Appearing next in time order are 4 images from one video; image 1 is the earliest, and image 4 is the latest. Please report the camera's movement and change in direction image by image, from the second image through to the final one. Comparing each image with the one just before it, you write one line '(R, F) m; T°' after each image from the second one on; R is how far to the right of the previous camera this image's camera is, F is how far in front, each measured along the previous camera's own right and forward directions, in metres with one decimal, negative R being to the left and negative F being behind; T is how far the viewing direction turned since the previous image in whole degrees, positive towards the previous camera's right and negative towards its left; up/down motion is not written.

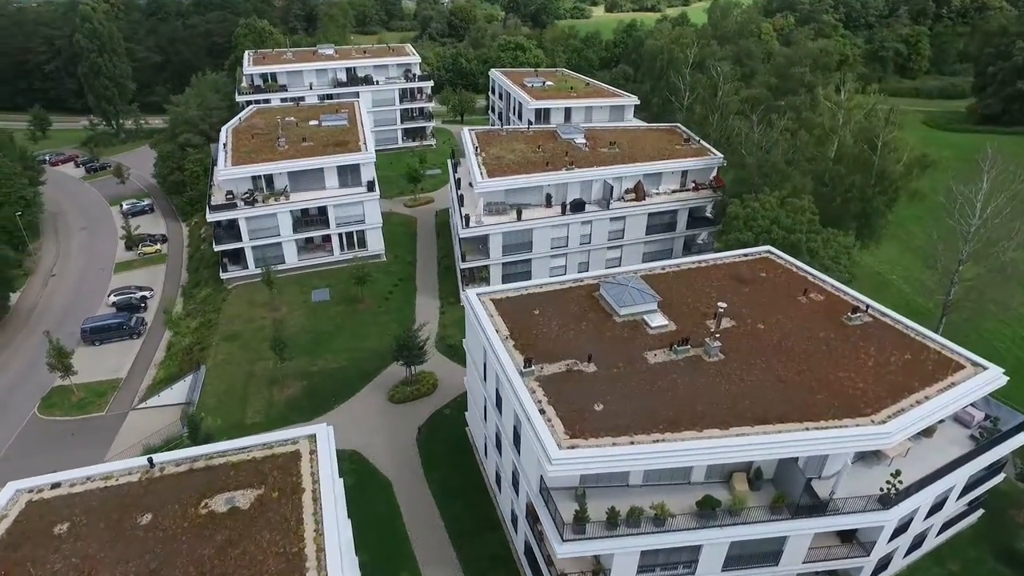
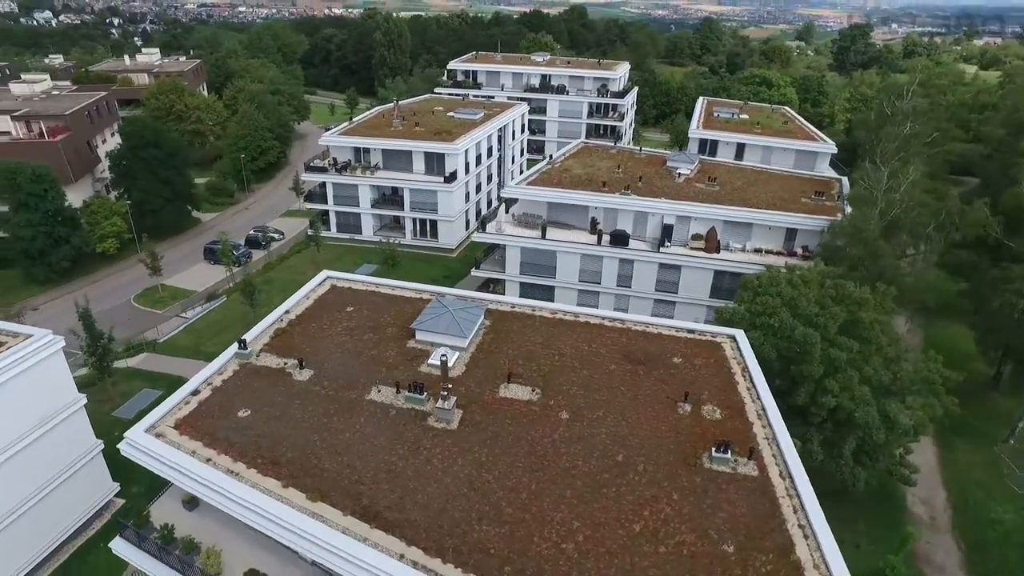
(+16.4, +9.0) m; -28°
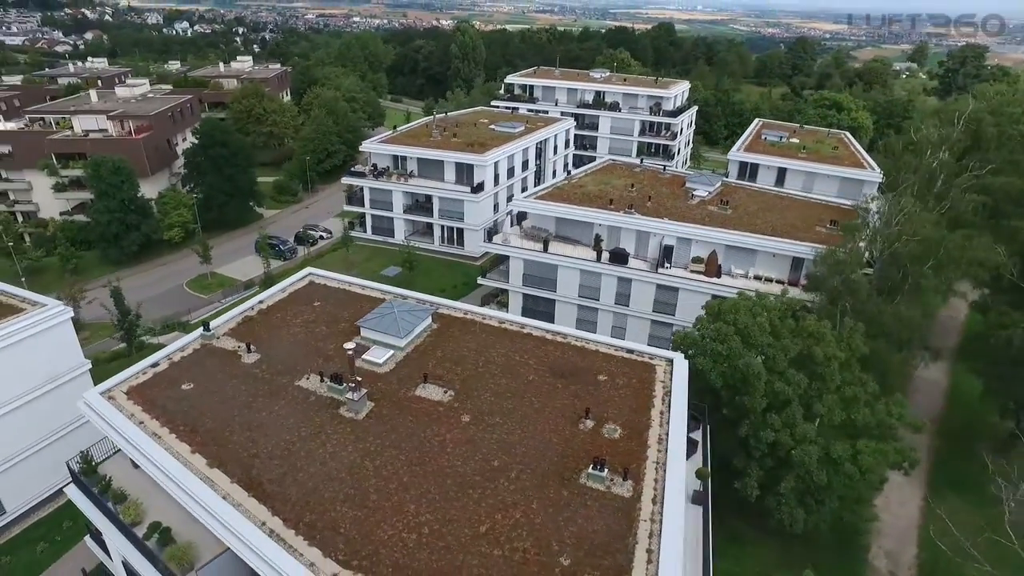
(+5.0, -0.5) m; -8°
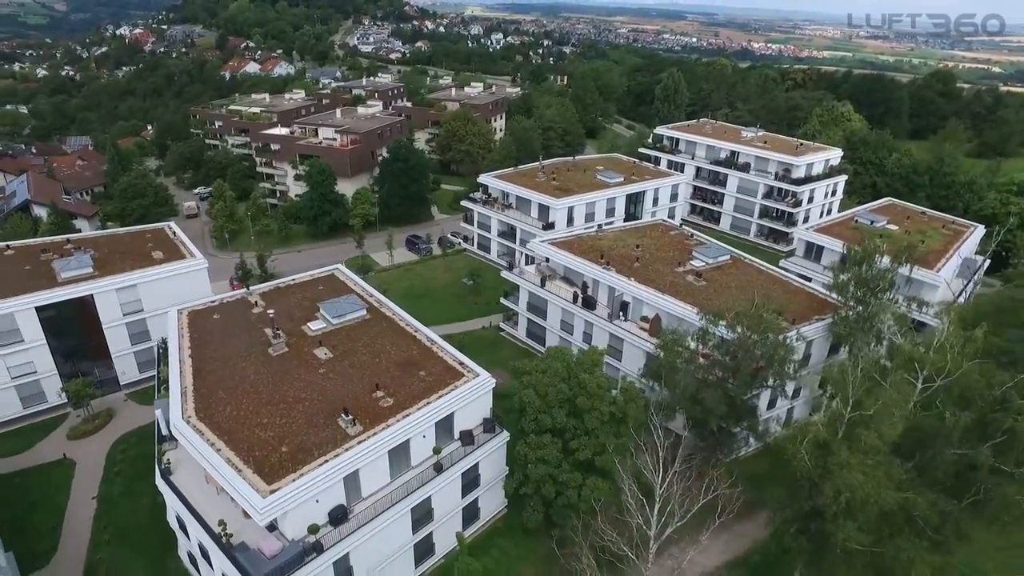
(+17.6, -5.6) m; -23°
